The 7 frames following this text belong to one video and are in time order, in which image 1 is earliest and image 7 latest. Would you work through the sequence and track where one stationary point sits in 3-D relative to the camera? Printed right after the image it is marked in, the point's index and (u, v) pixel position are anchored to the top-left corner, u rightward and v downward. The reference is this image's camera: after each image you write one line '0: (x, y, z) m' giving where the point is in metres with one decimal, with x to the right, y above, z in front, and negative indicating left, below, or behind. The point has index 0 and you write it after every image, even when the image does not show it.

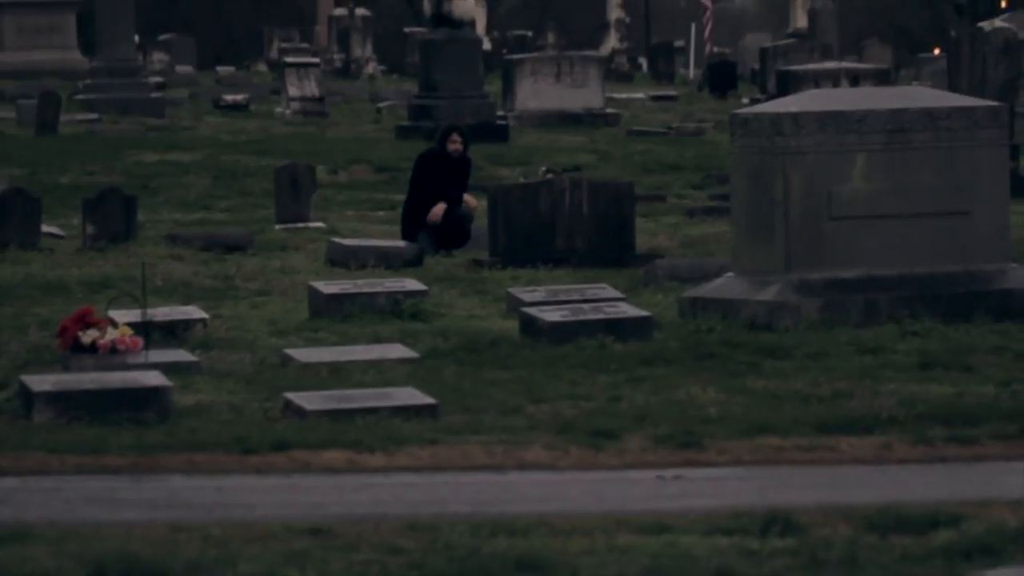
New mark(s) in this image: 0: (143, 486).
0: (-1.1, -0.7, +11.5) m
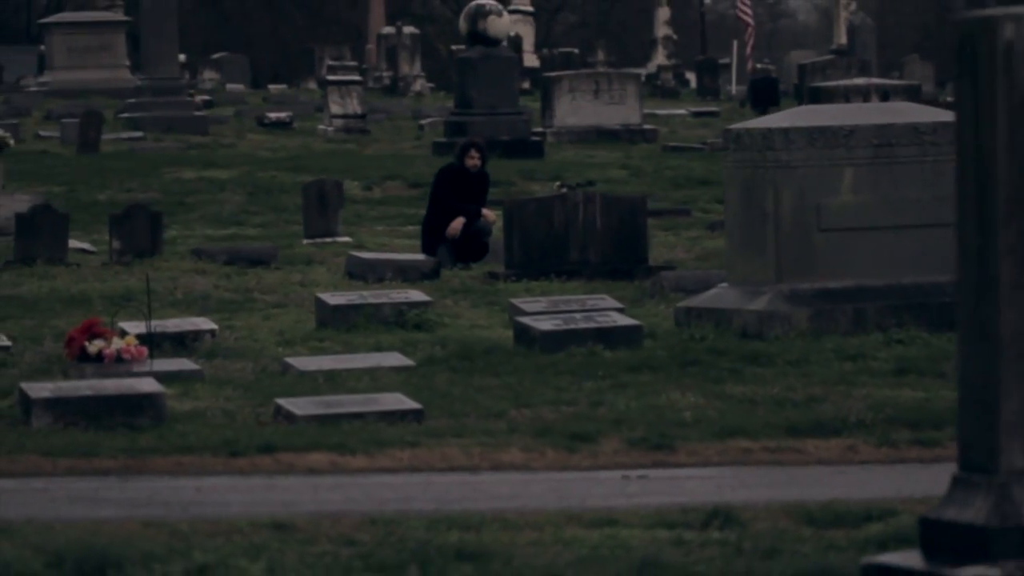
0: (-1.3, -0.7, +12.1) m
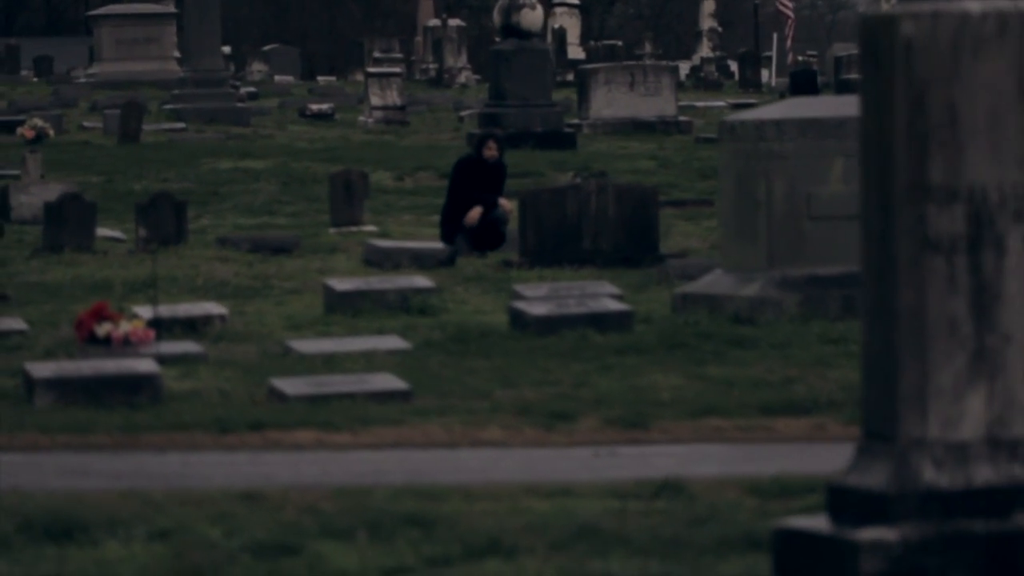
0: (-1.4, -0.6, +12.7) m
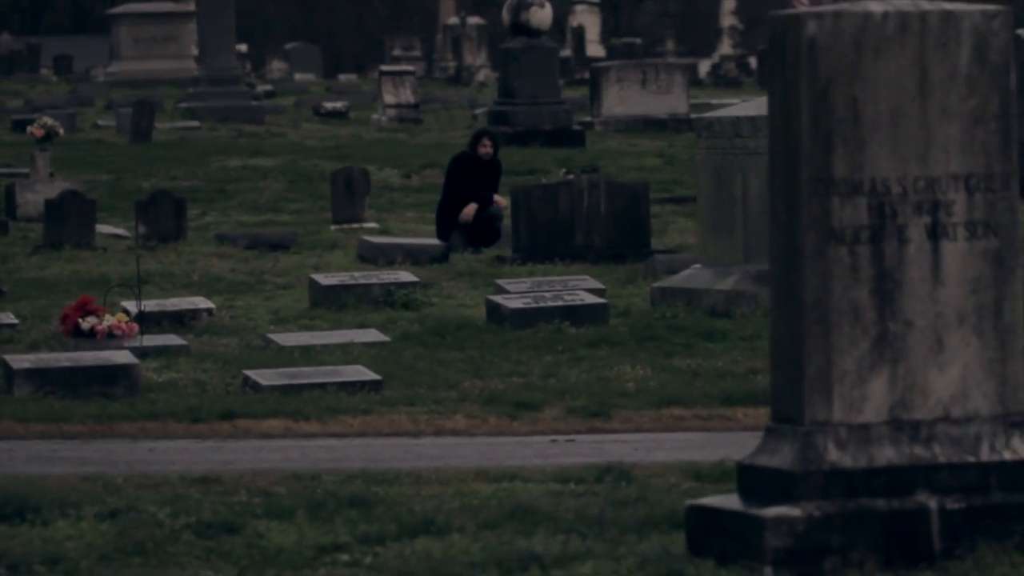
0: (-1.5, -0.6, +13.1) m
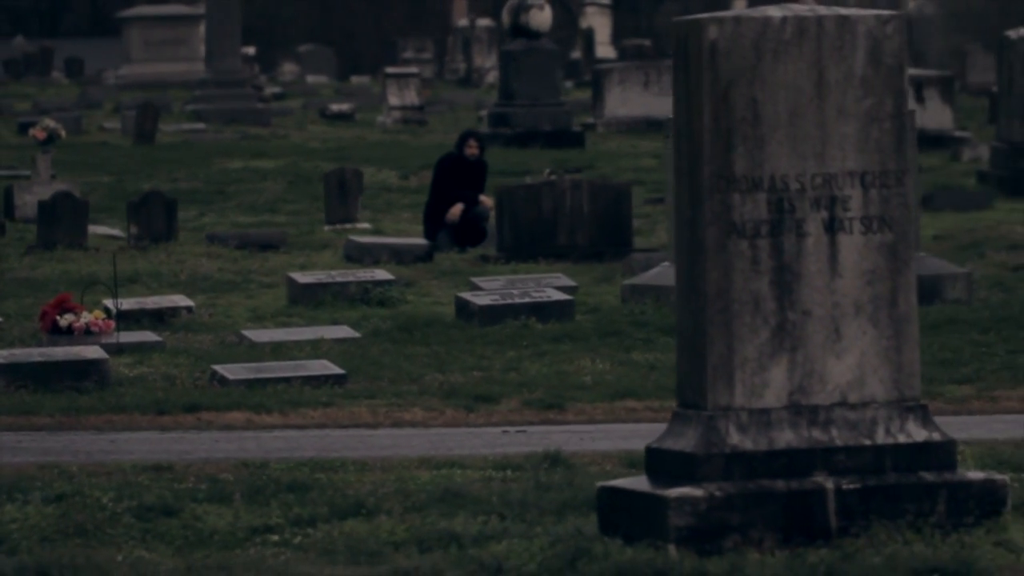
0: (-1.7, -0.6, +13.6) m
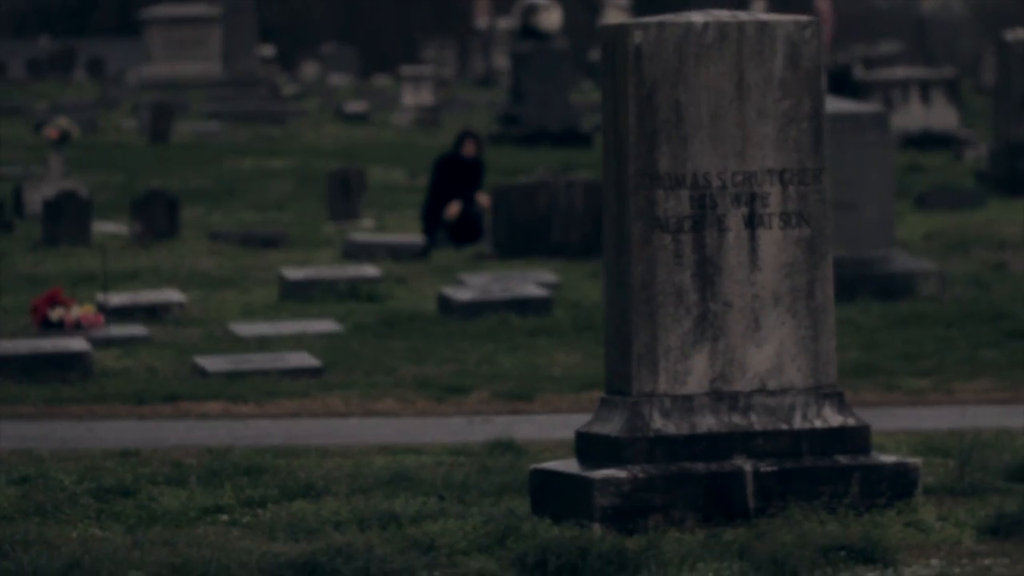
0: (-1.9, -0.6, +14.2) m
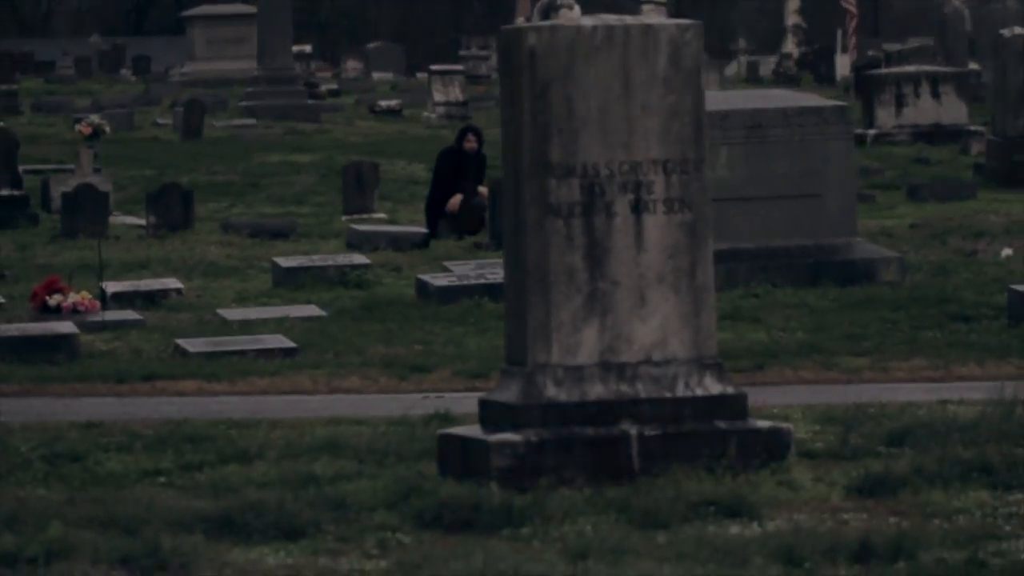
0: (-2.1, -0.5, +15.2) m
